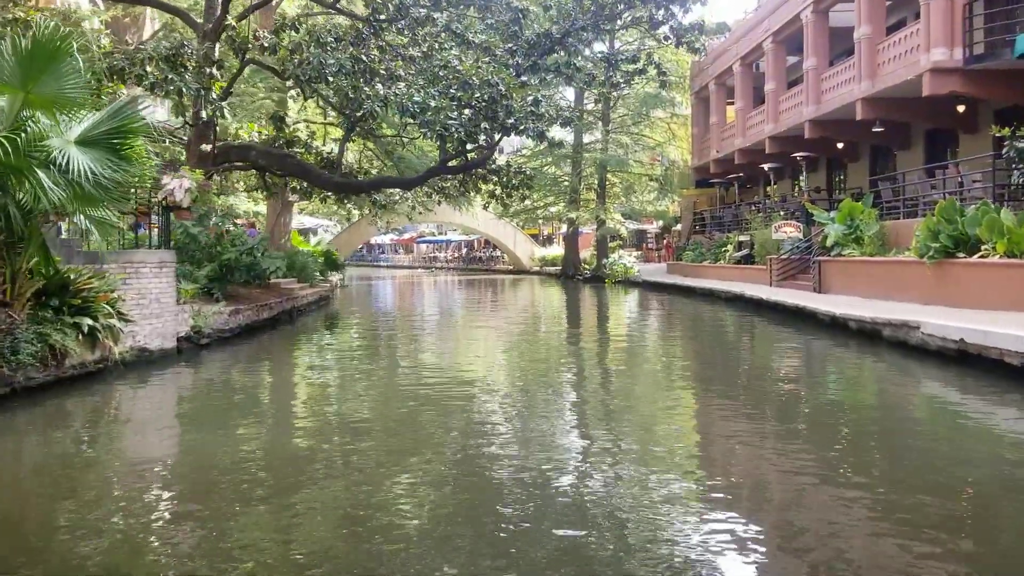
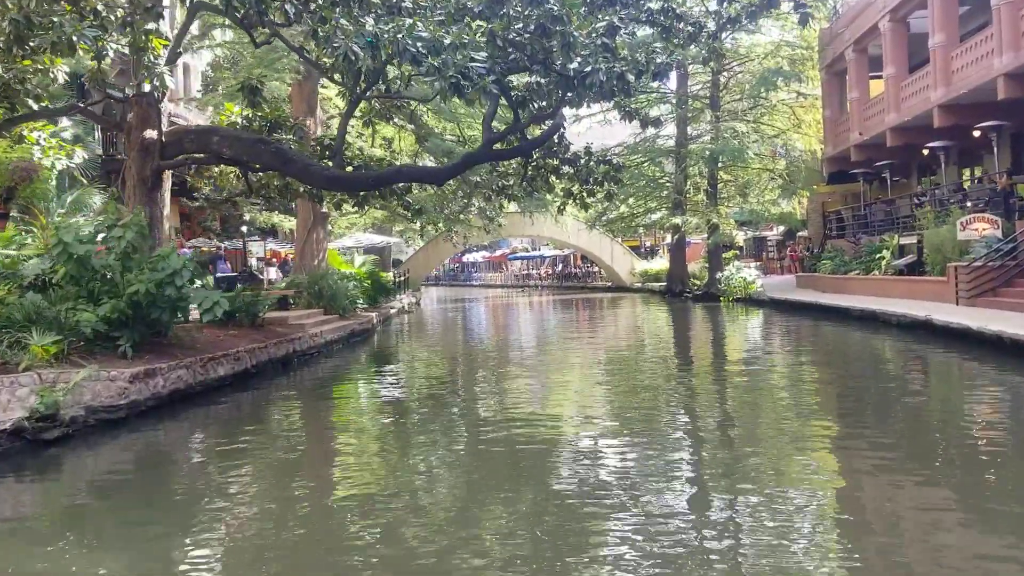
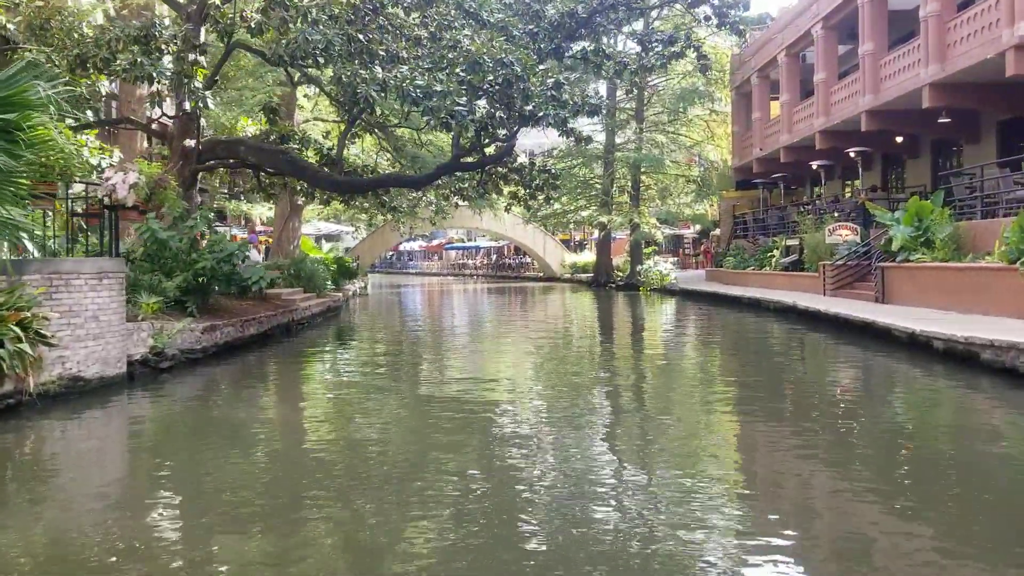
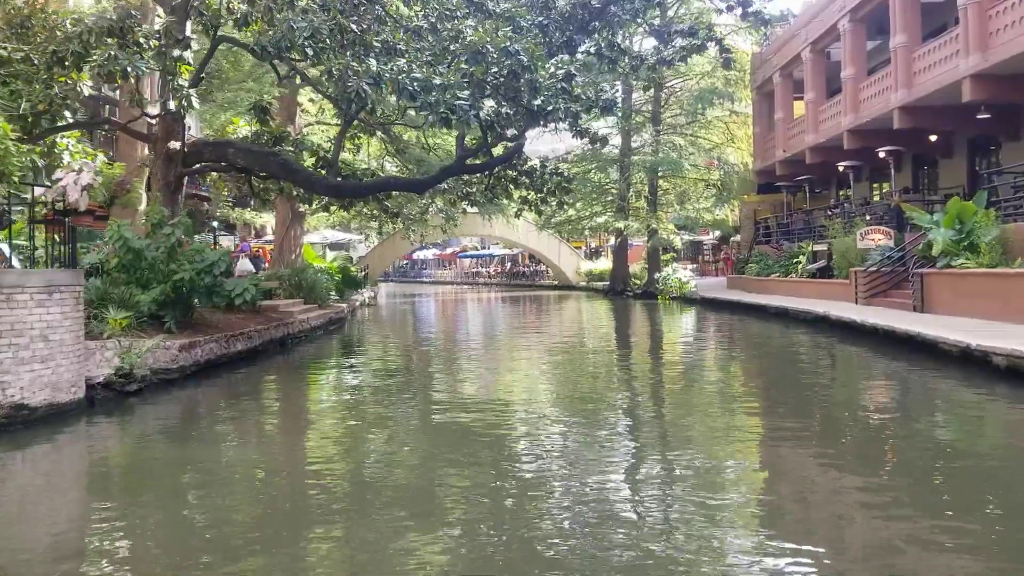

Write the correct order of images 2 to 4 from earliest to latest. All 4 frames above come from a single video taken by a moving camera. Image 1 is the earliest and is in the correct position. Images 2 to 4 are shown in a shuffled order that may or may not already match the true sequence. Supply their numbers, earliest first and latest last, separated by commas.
3, 4, 2
